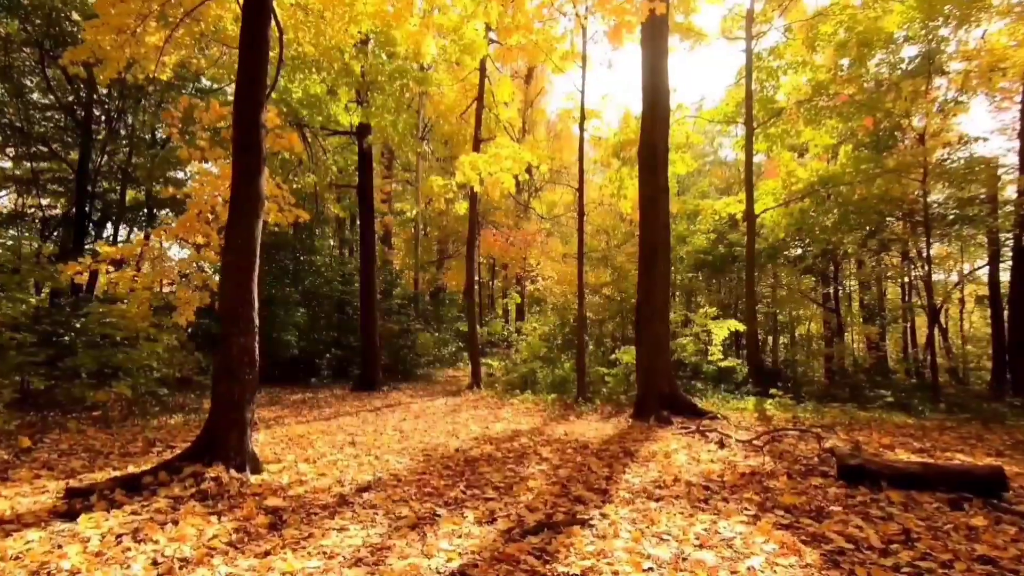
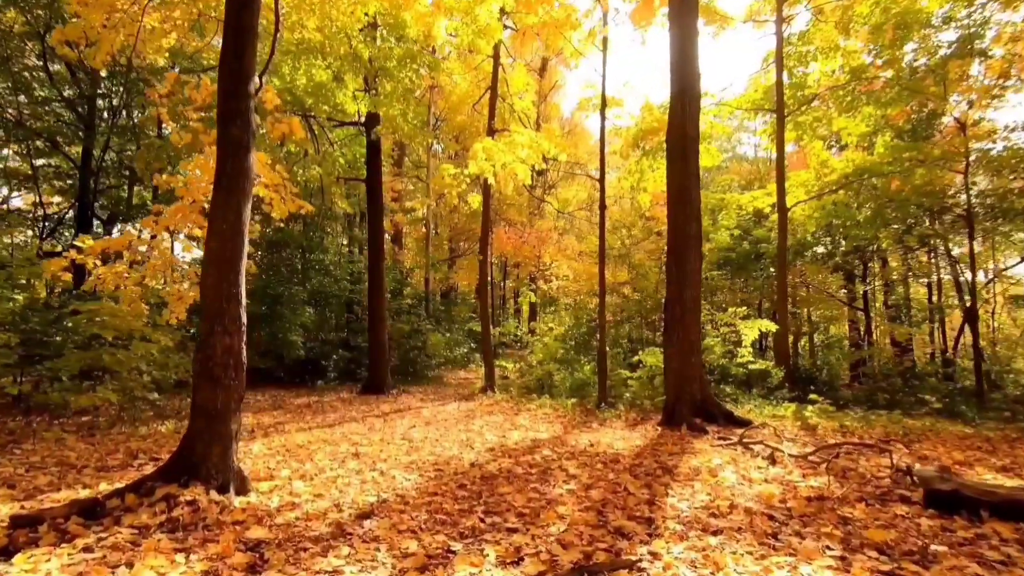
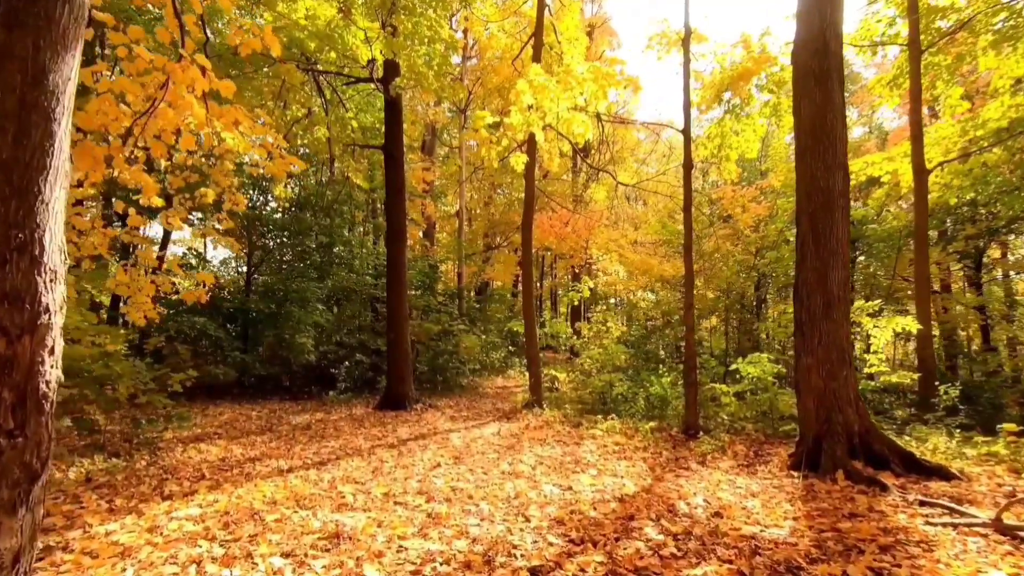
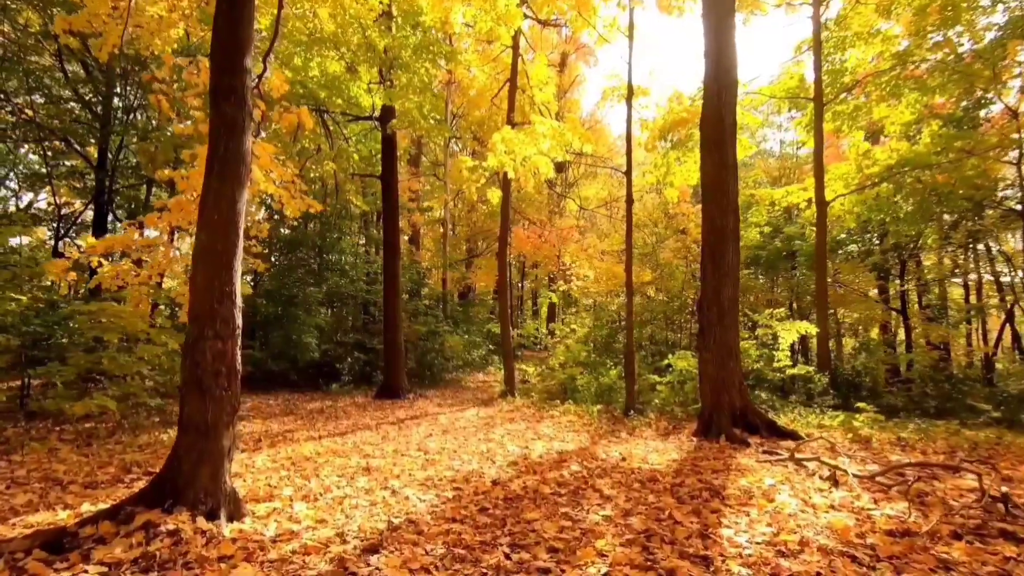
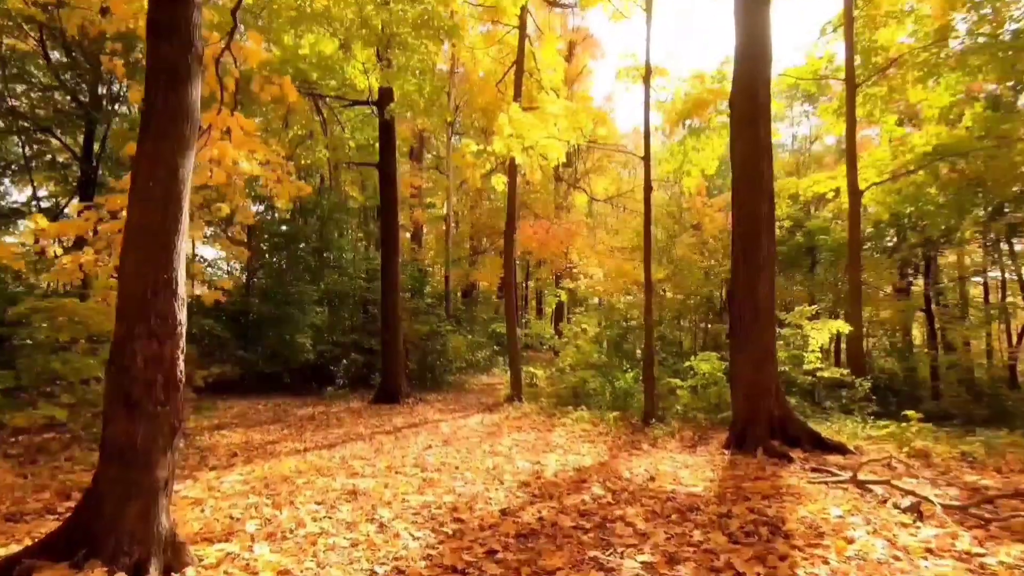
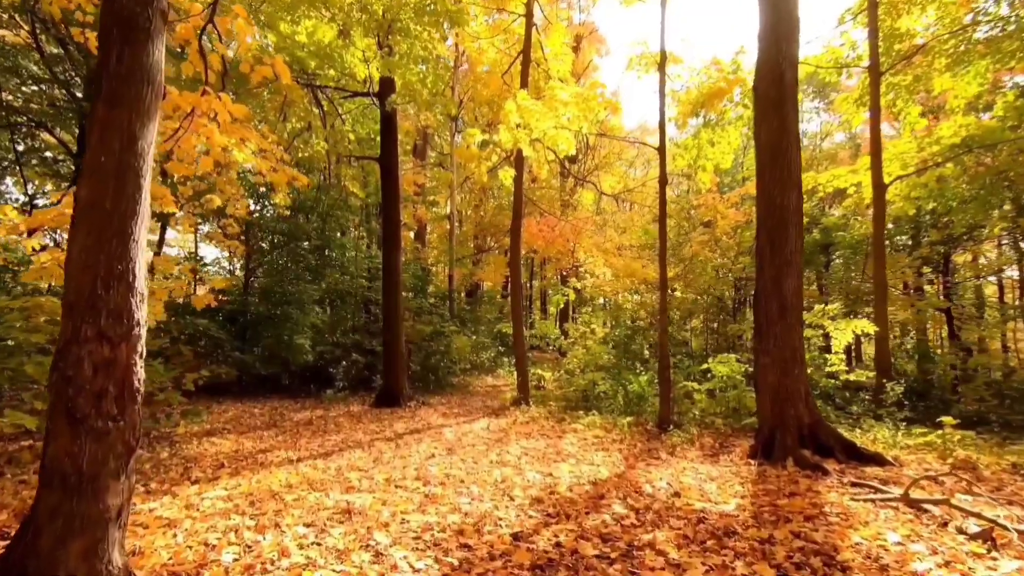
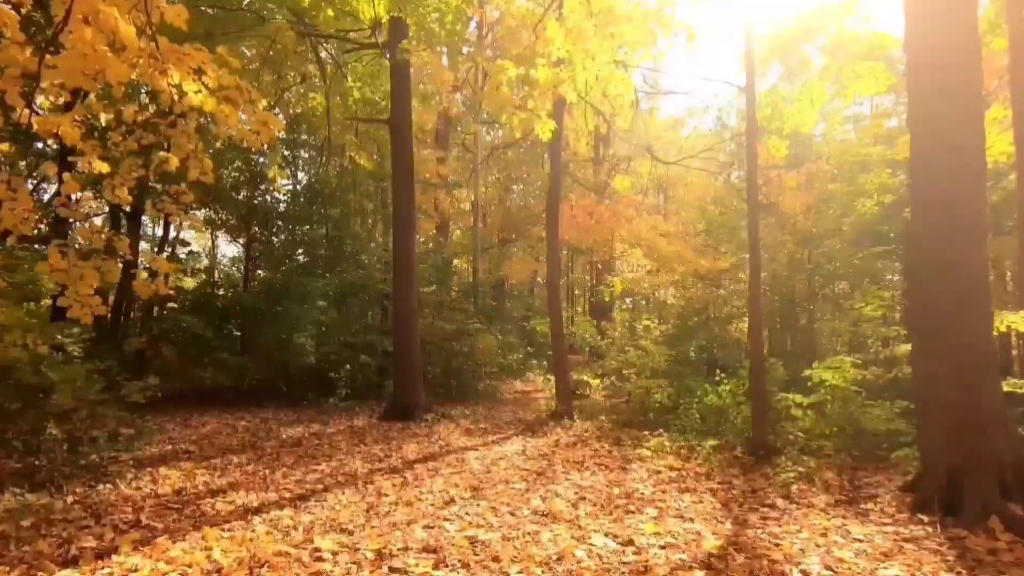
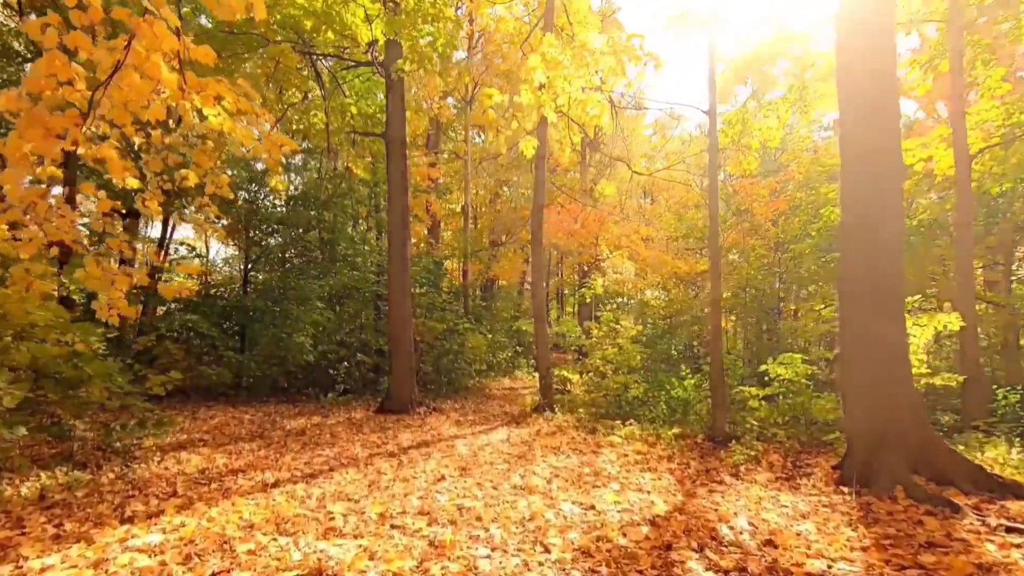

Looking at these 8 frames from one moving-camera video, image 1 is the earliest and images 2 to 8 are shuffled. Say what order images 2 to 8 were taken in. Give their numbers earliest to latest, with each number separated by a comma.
2, 4, 5, 6, 3, 8, 7
